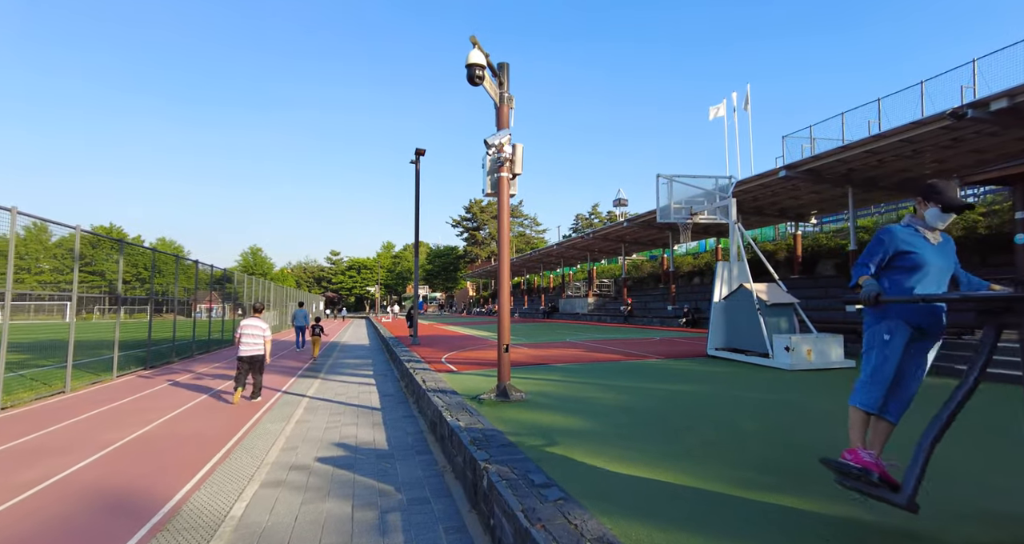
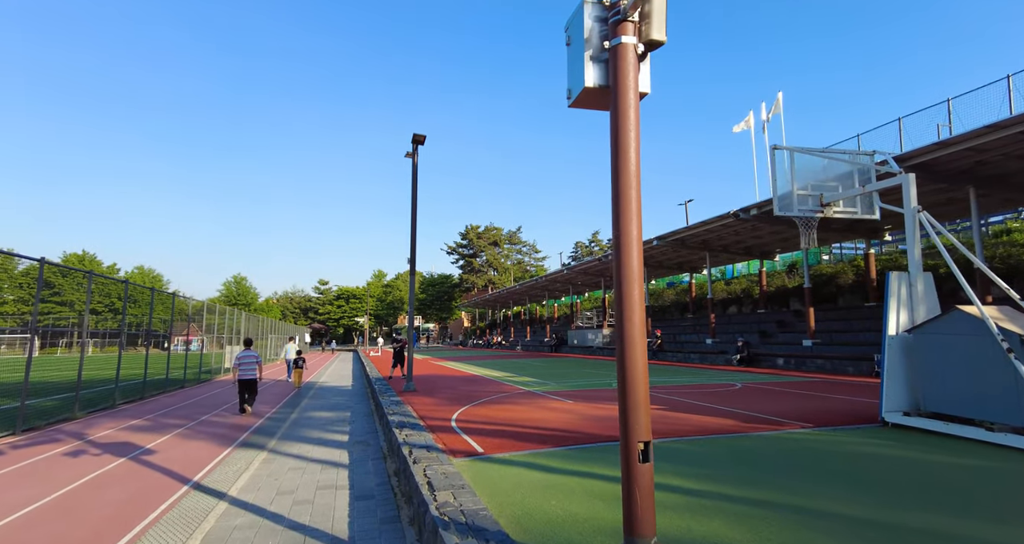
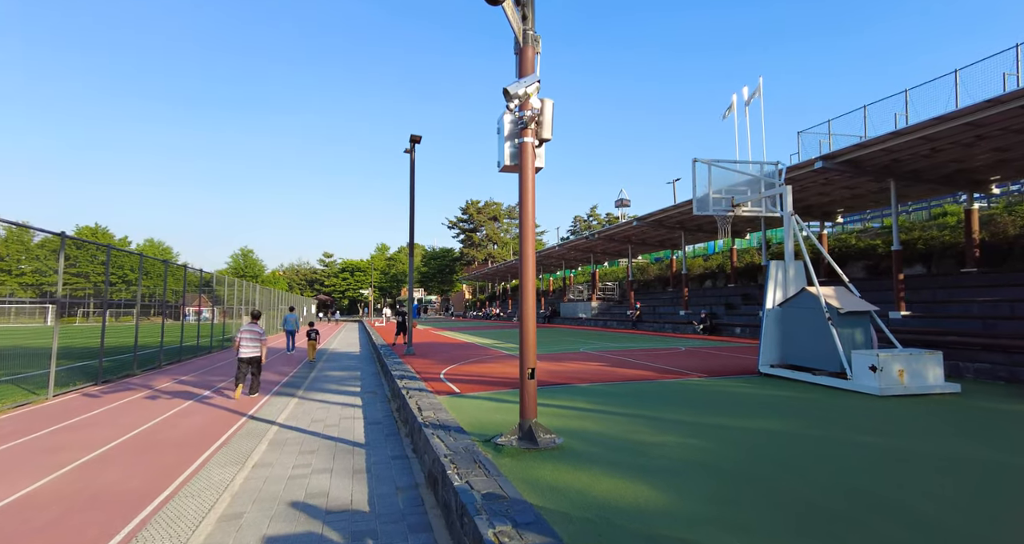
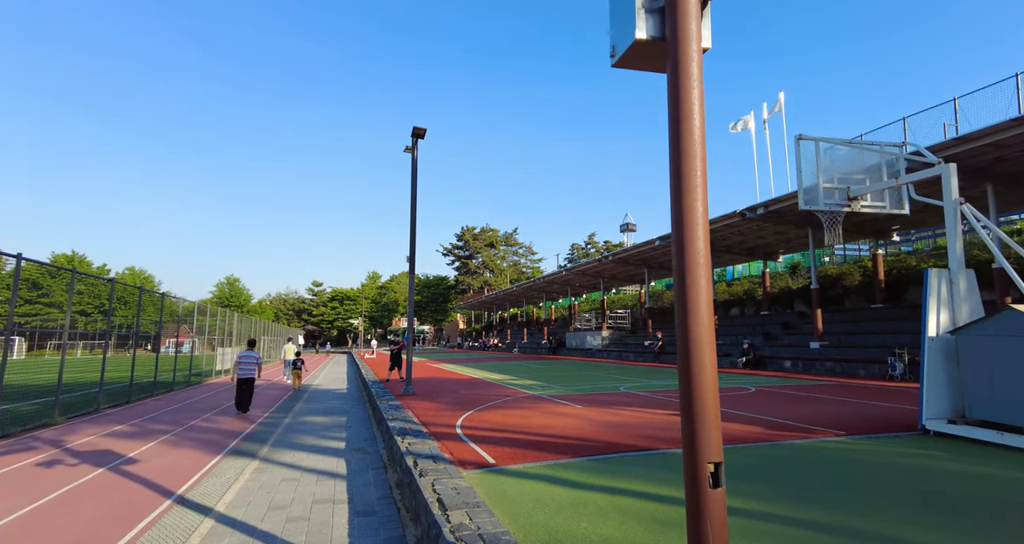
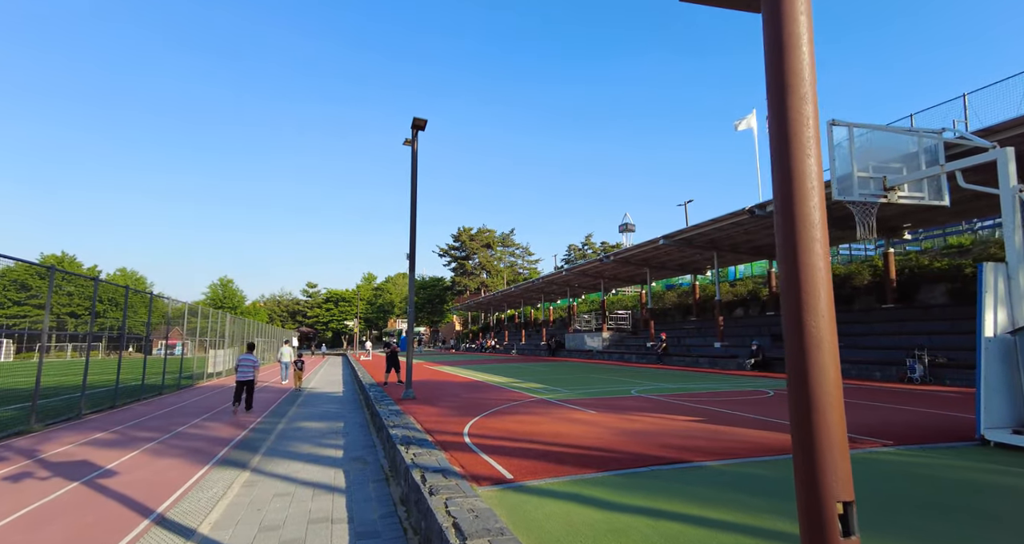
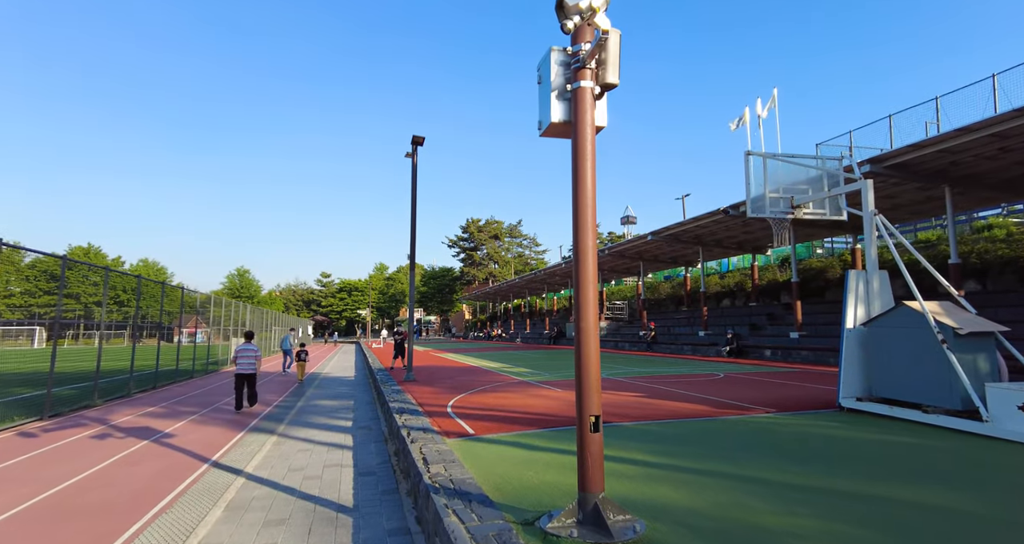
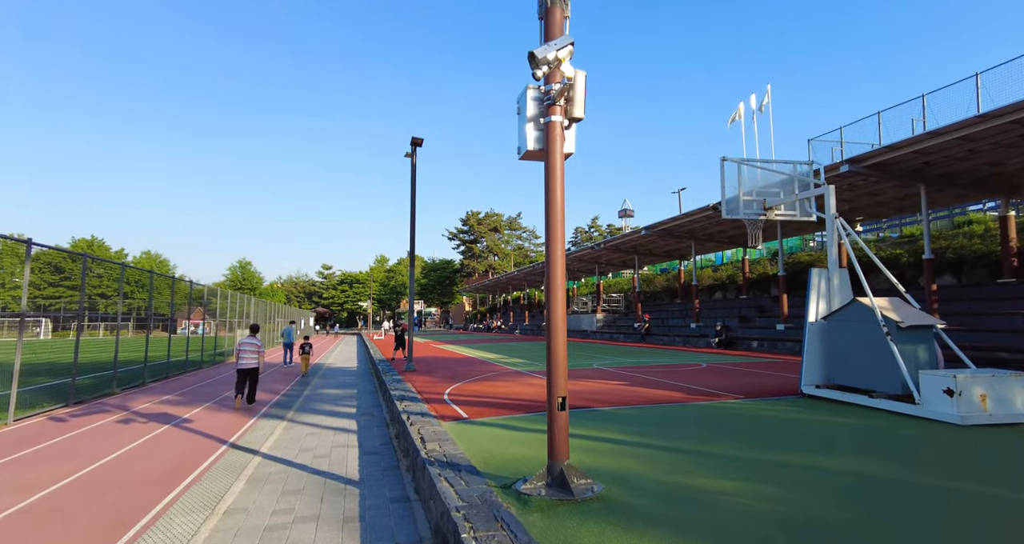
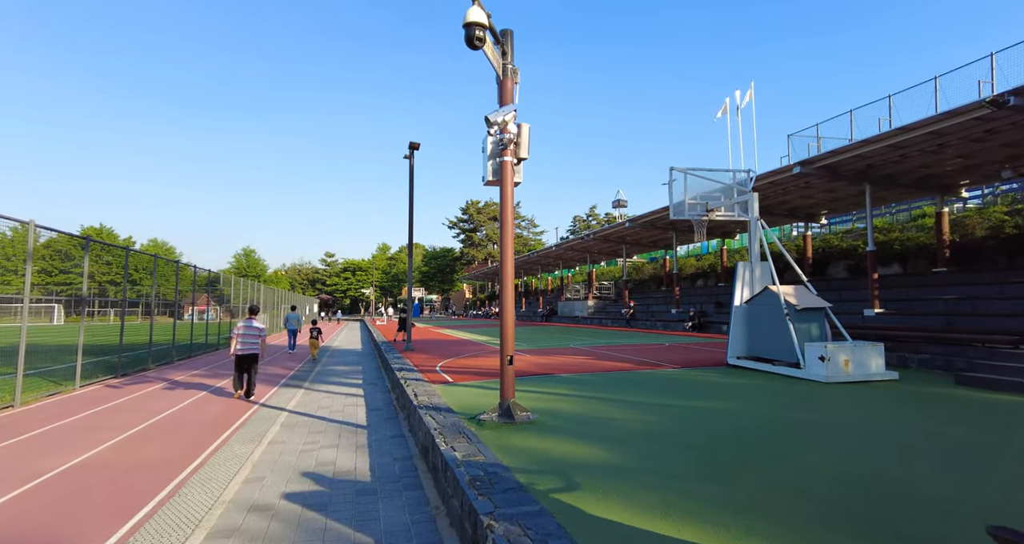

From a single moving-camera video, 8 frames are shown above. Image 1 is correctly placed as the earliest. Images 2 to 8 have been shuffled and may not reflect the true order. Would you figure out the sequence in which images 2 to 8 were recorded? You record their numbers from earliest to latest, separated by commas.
8, 3, 7, 6, 2, 4, 5
